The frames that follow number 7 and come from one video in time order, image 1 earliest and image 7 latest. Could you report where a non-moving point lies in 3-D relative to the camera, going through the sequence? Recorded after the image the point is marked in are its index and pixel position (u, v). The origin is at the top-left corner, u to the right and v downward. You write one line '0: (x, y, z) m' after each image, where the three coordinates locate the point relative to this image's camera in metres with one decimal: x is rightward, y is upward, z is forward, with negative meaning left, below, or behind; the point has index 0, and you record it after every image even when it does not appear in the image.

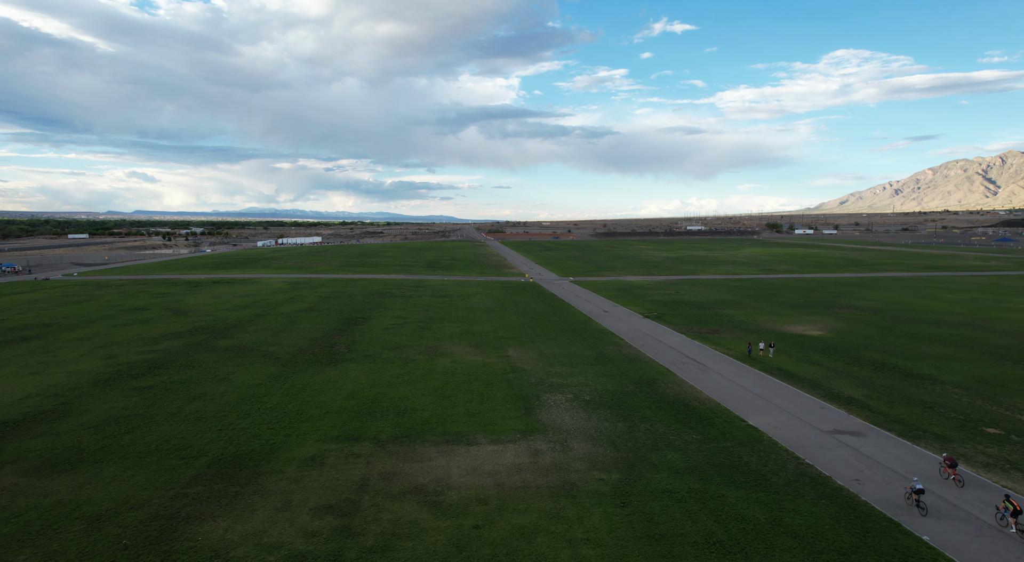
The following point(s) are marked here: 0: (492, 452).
0: (-0.6, -5.1, +17.0) m
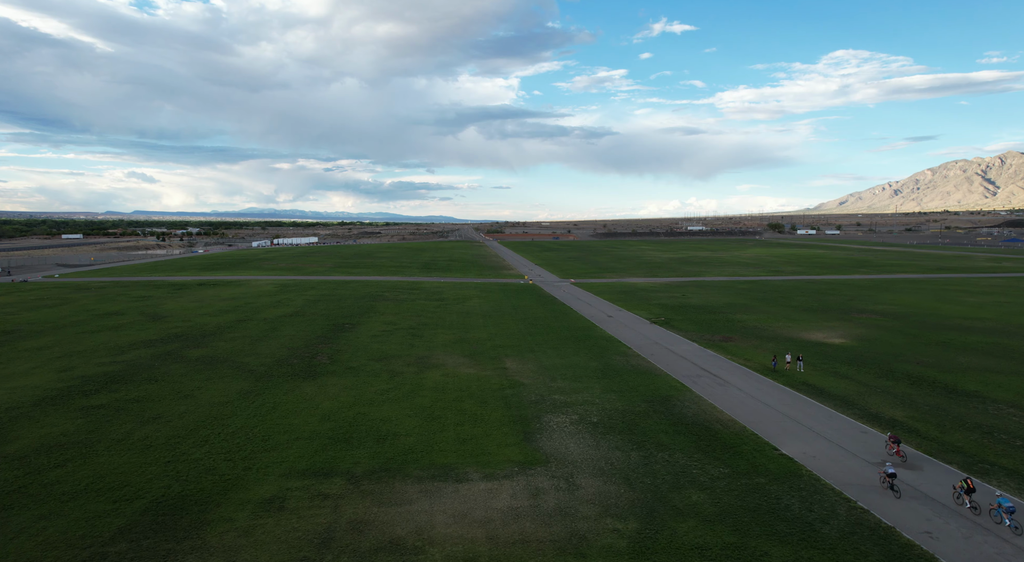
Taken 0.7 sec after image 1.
0: (-0.7, -5.3, +14.4) m
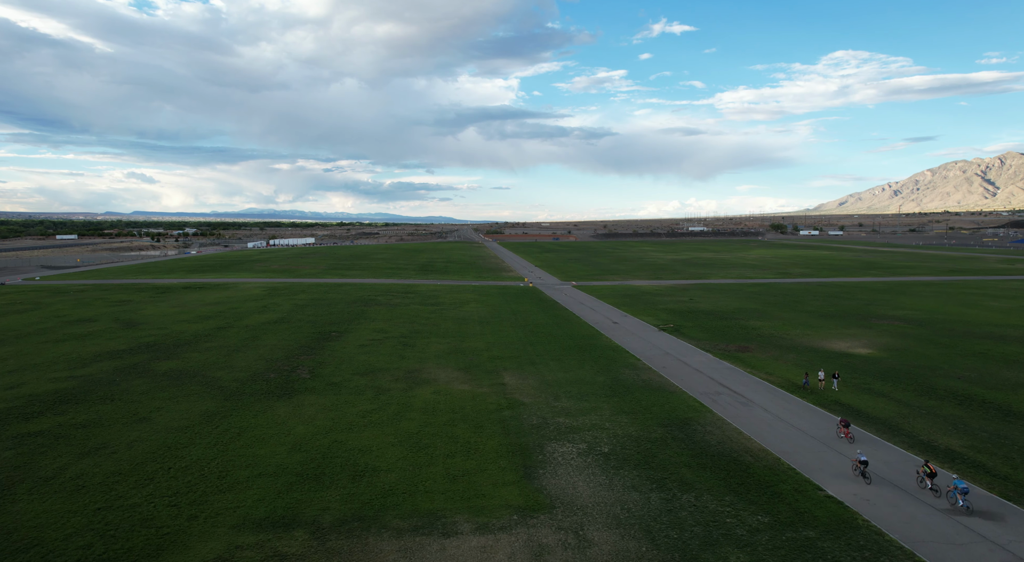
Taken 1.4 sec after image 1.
0: (-0.7, -5.5, +11.9) m
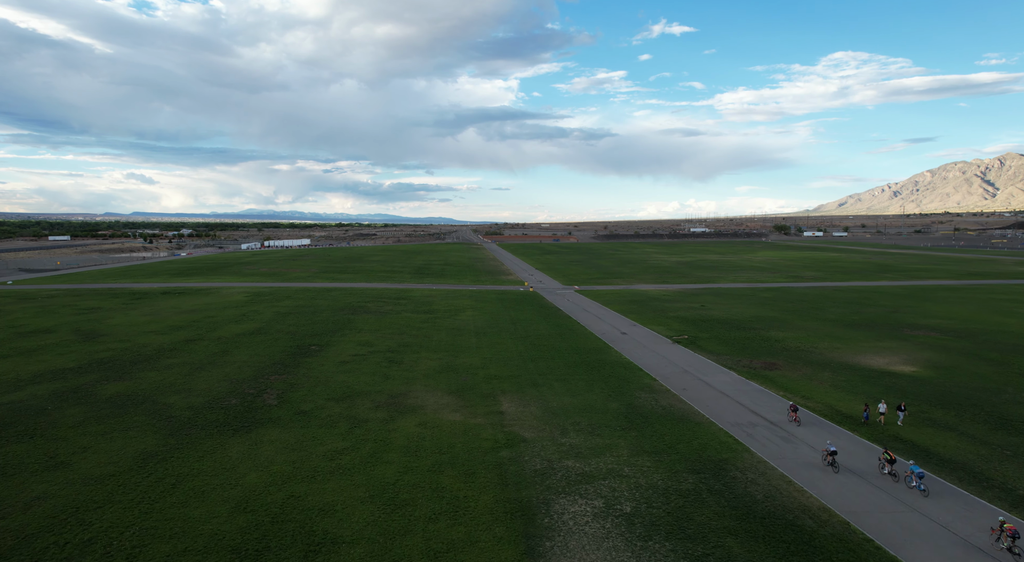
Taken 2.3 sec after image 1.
0: (-0.7, -5.9, +8.5) m
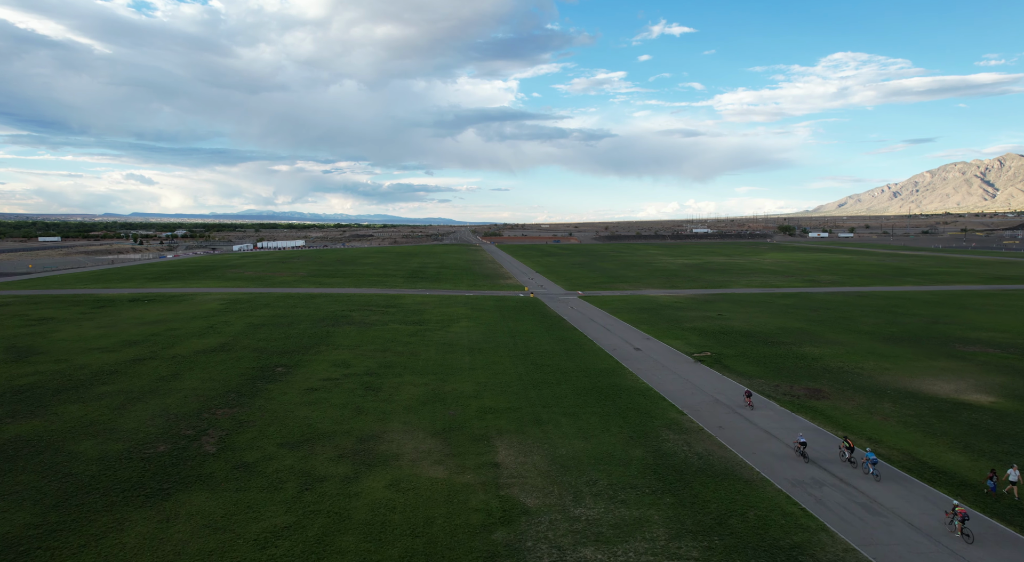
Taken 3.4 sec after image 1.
0: (-0.8, -6.4, +4.1) m
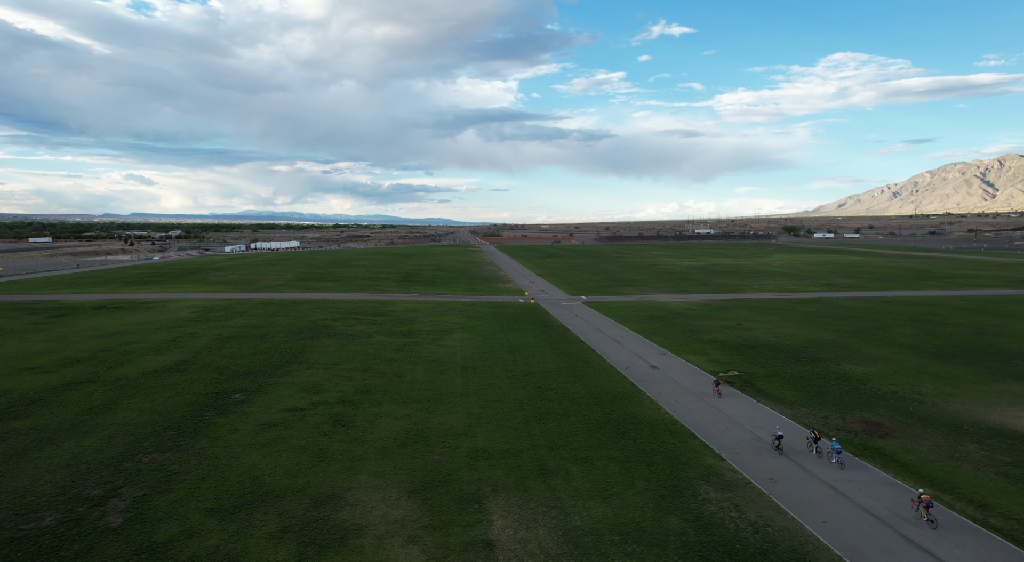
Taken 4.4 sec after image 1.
0: (-0.8, -6.8, 0.0) m
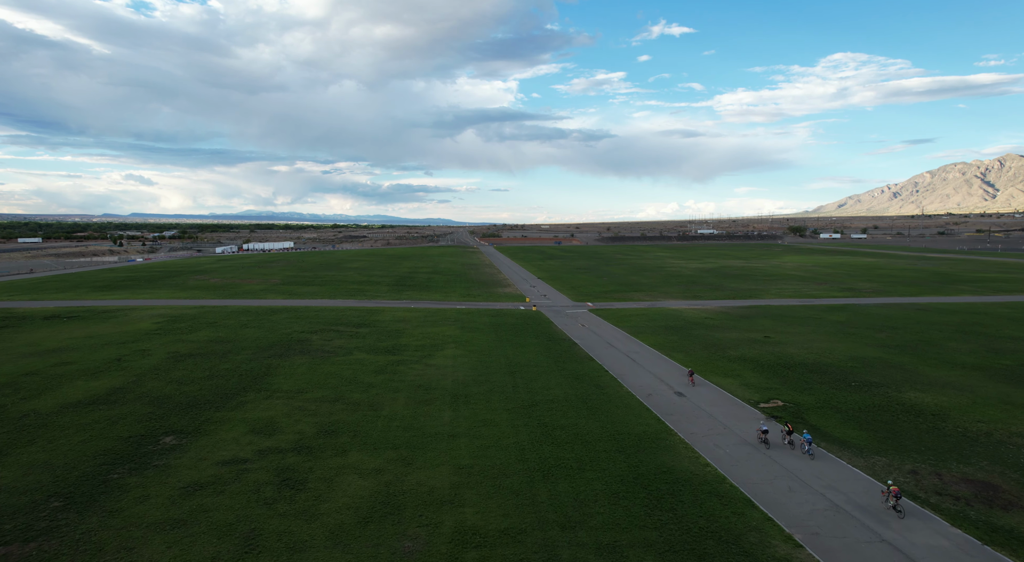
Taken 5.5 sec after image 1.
0: (-0.8, -7.3, -4.6) m
